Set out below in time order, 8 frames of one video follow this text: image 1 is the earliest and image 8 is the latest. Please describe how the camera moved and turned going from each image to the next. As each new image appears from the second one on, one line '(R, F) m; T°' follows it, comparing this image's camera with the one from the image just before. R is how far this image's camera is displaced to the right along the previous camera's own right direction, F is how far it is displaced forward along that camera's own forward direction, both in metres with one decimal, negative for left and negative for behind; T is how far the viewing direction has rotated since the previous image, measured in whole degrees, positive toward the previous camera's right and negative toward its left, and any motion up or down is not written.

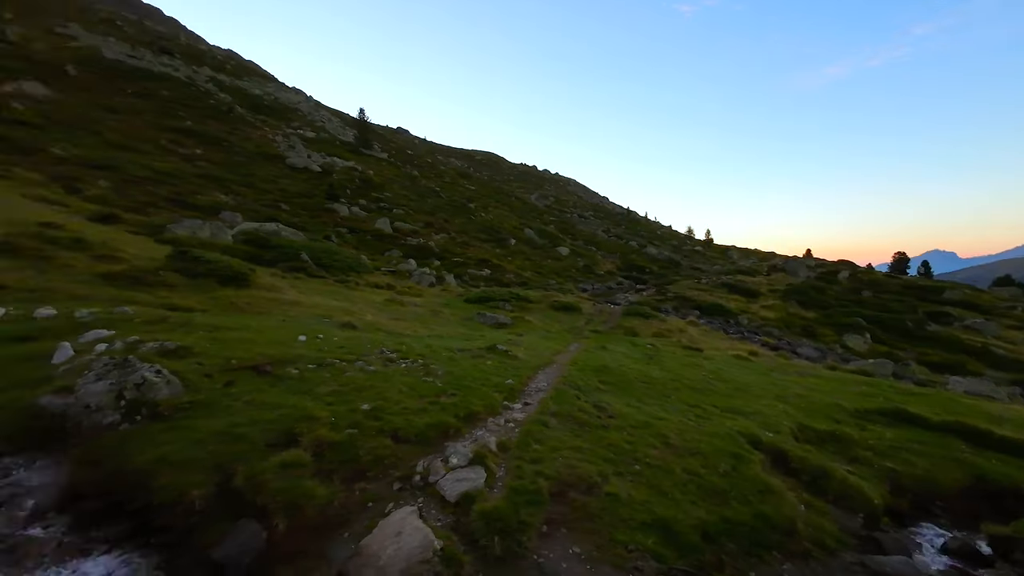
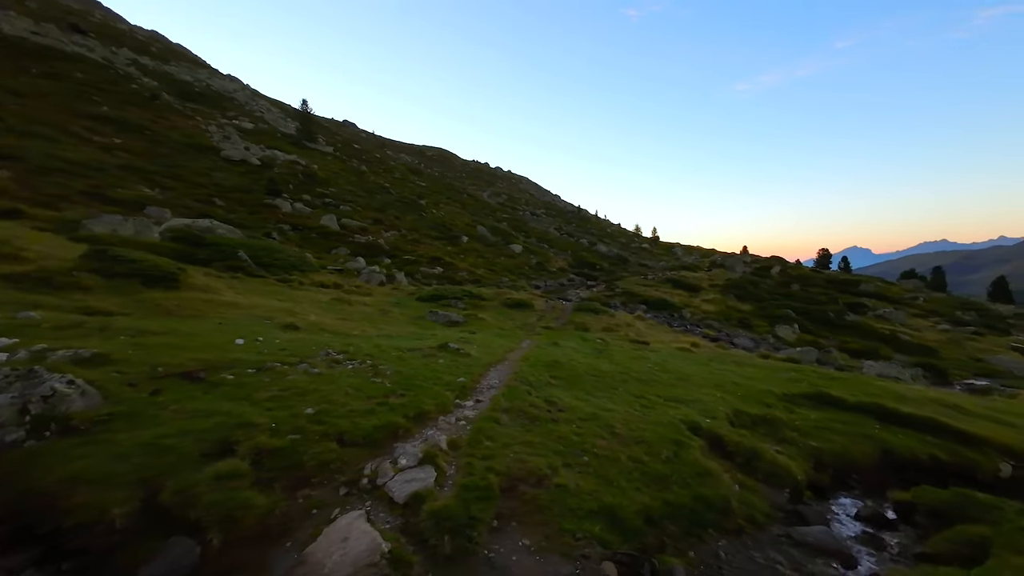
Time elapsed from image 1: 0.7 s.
(+0.2, -0.1) m; +6°
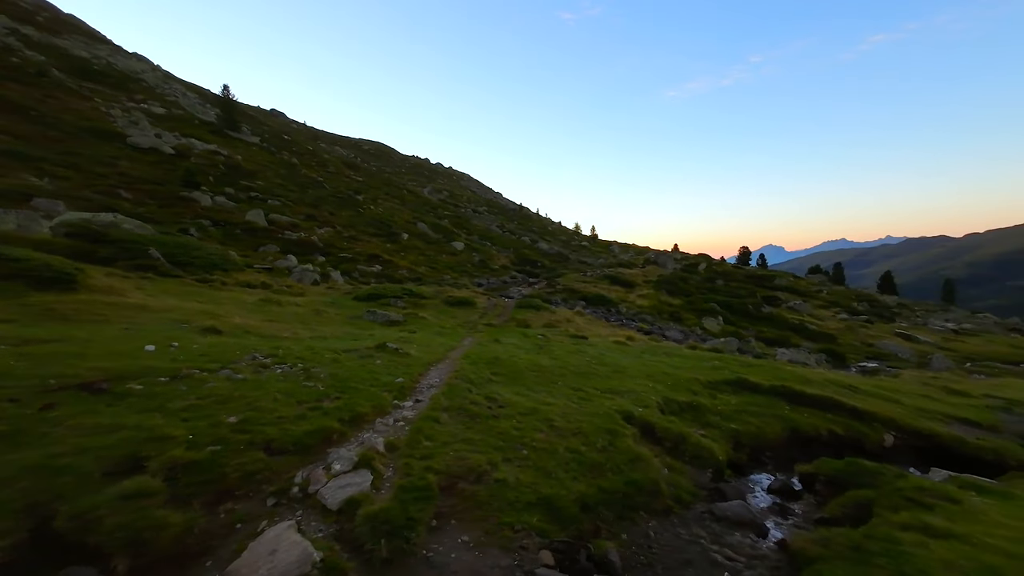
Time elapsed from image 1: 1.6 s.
(+0.2, -0.1) m; +8°
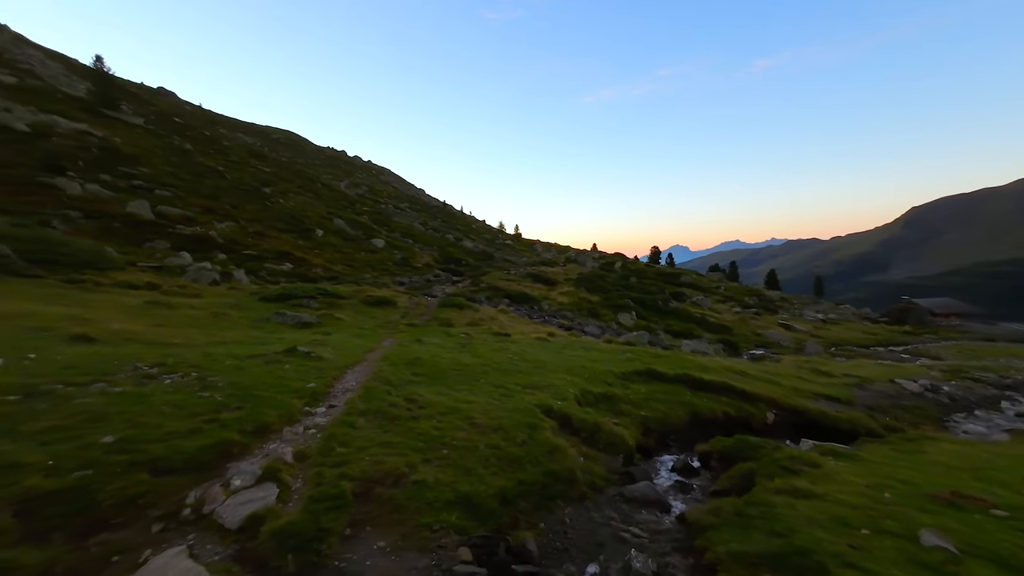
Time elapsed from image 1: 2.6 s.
(+0.3, -0.2) m; +10°
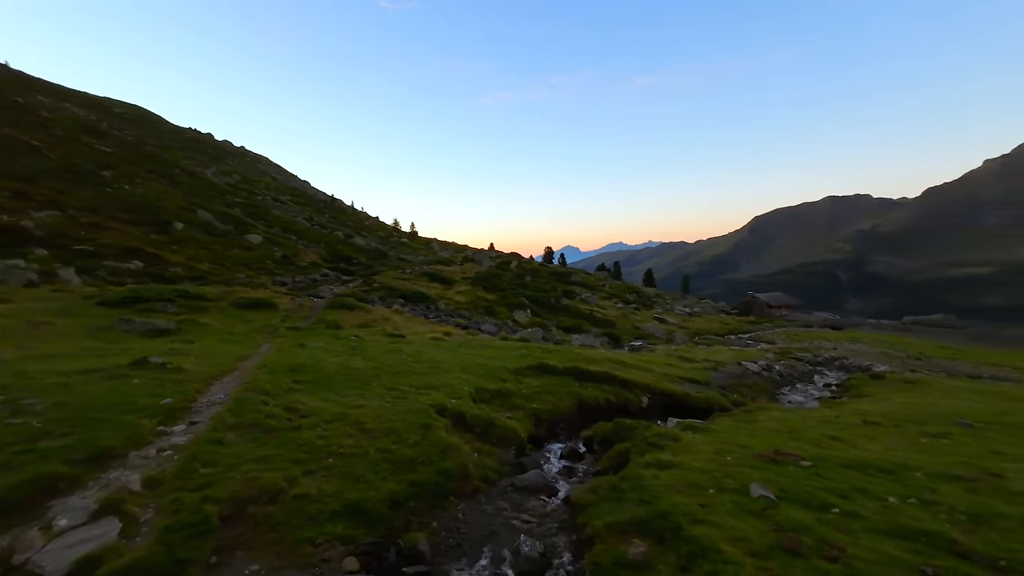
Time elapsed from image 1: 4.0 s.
(+0.3, -0.3) m; +13°
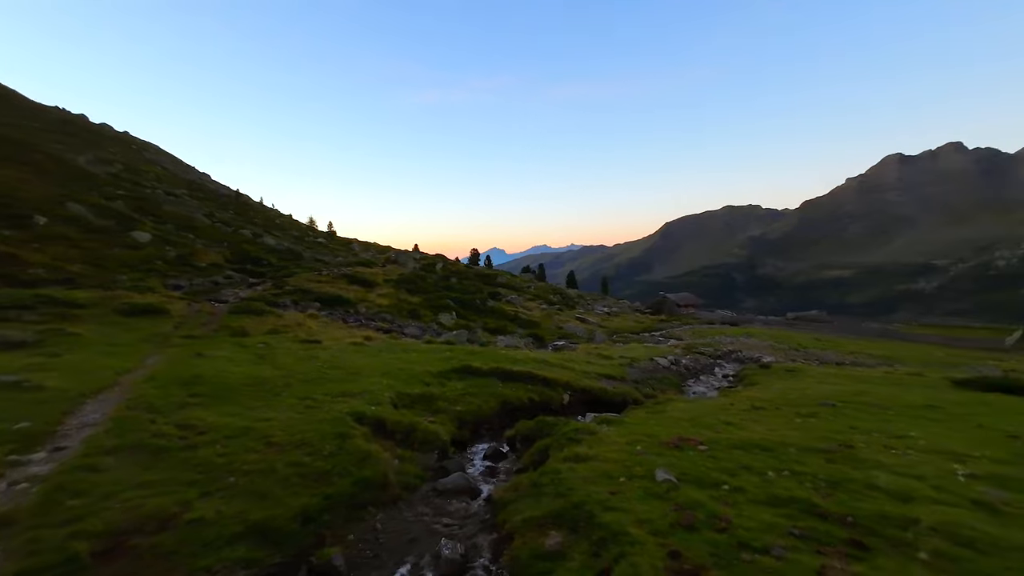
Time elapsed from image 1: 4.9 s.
(+0.3, -0.2) m; +10°
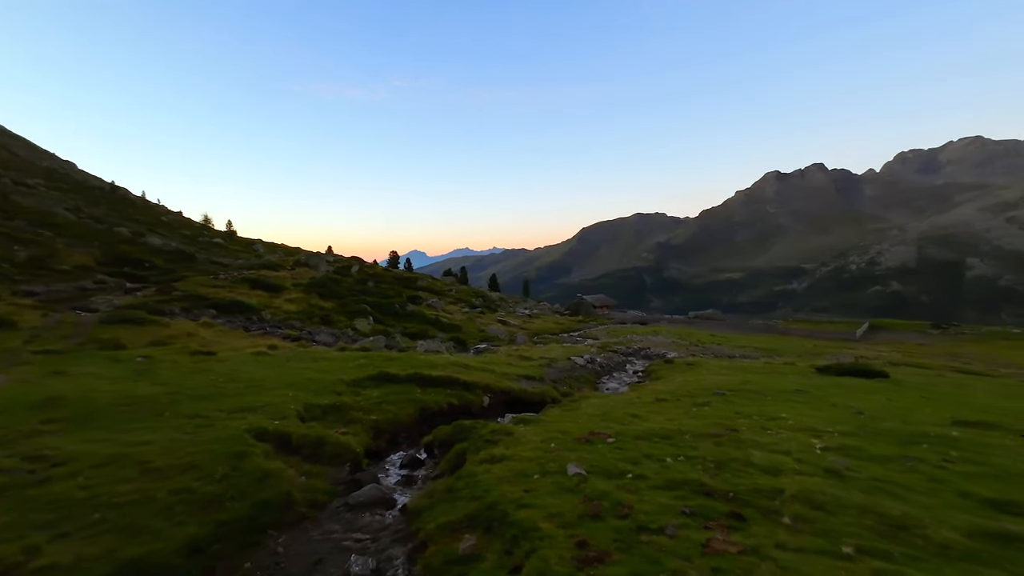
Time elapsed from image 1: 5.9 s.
(+0.4, -0.2) m; +10°
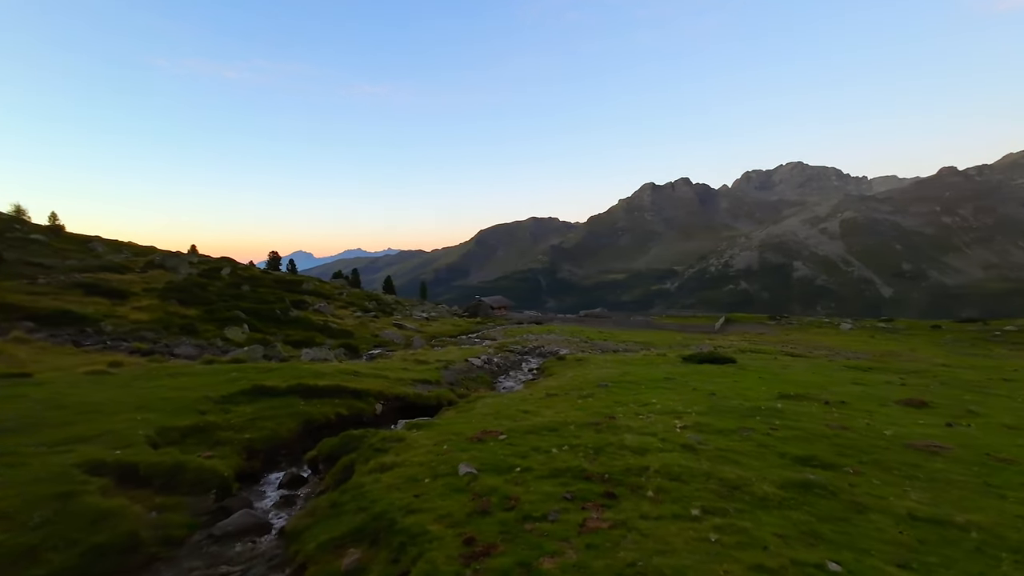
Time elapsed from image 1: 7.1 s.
(+0.4, -0.3) m; +13°
